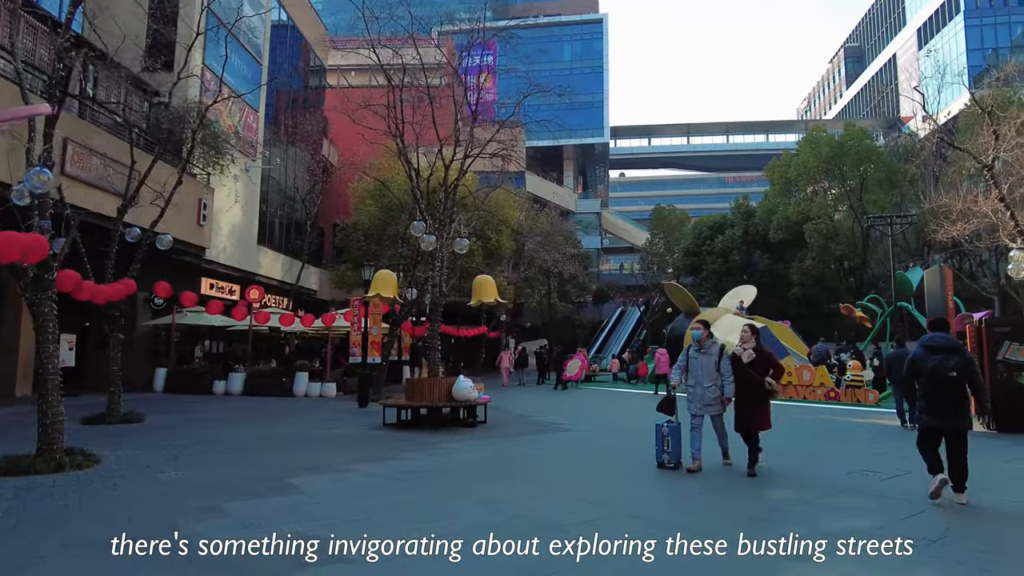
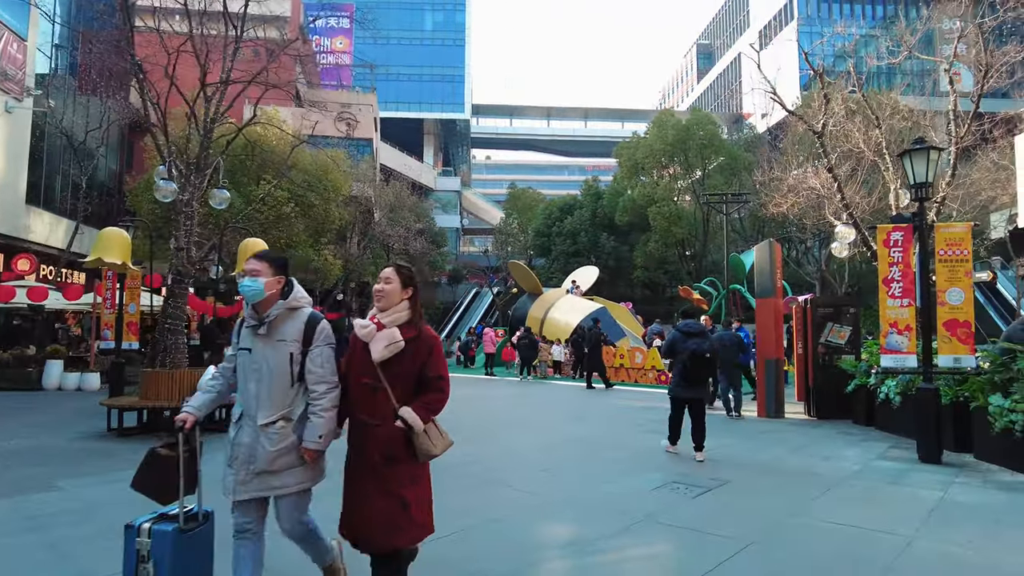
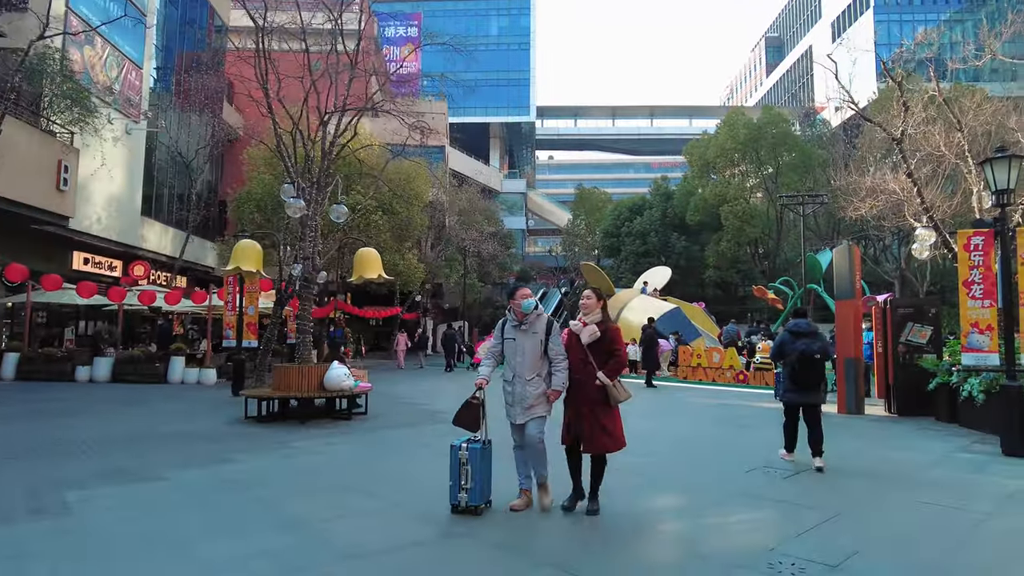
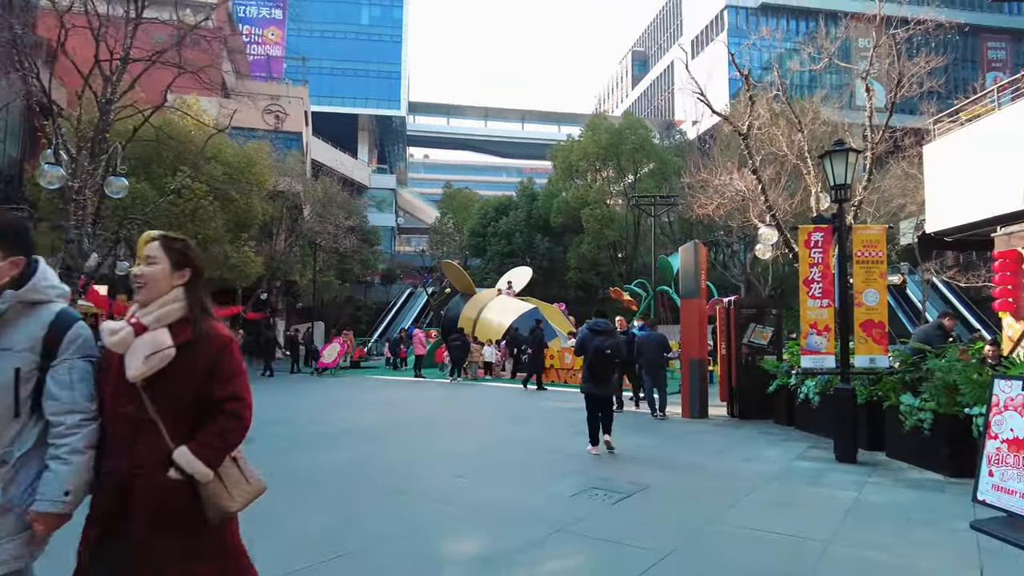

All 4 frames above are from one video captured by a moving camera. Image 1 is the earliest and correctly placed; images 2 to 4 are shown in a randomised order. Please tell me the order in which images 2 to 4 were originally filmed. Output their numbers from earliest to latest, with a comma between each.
3, 2, 4
